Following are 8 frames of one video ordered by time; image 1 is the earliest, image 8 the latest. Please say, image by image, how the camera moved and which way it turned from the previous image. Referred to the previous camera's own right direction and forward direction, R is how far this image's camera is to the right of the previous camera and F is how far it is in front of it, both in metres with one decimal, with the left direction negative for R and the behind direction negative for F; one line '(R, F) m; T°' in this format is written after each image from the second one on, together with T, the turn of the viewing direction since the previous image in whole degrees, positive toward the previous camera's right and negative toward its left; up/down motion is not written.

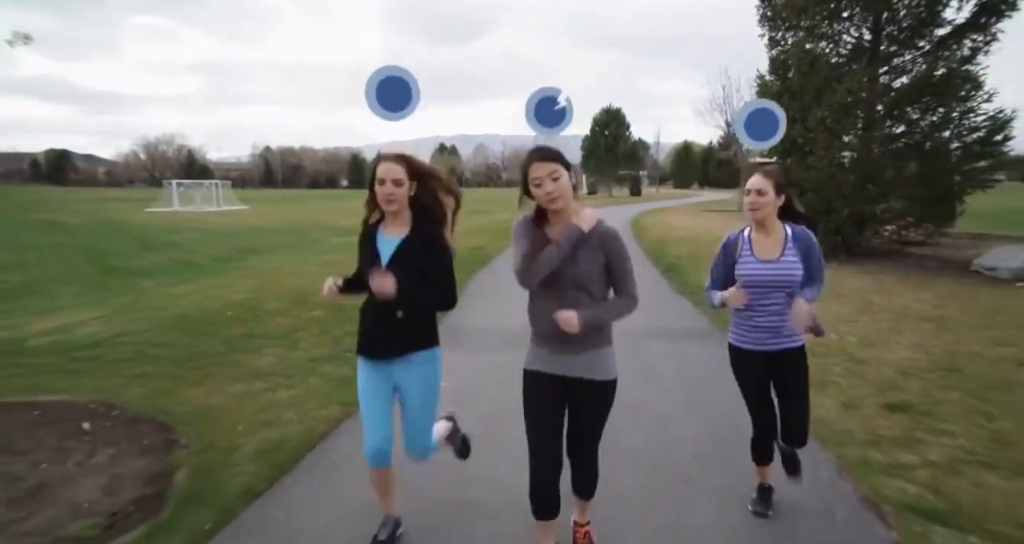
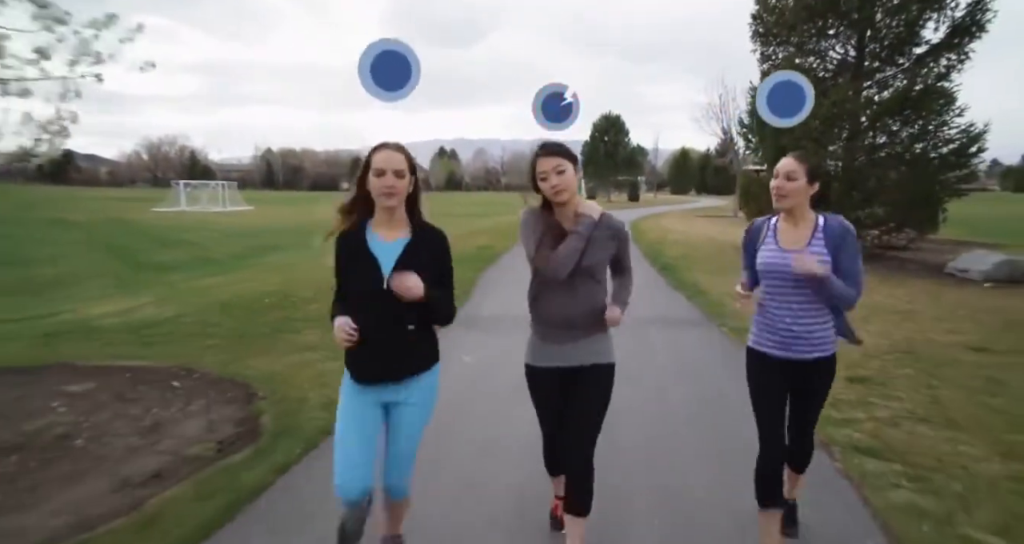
(-0.2, -1.0) m; 0°
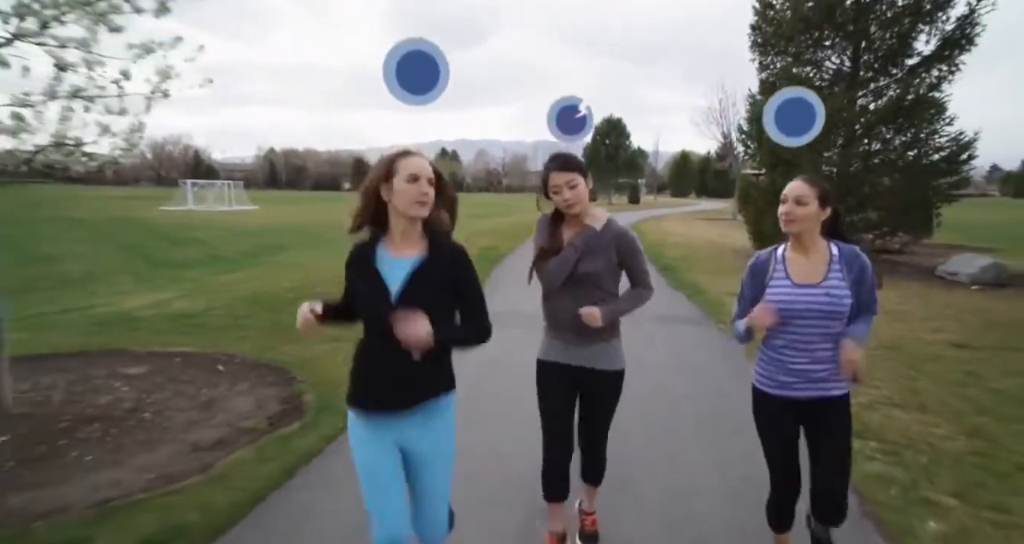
(-0.2, -0.6) m; 0°
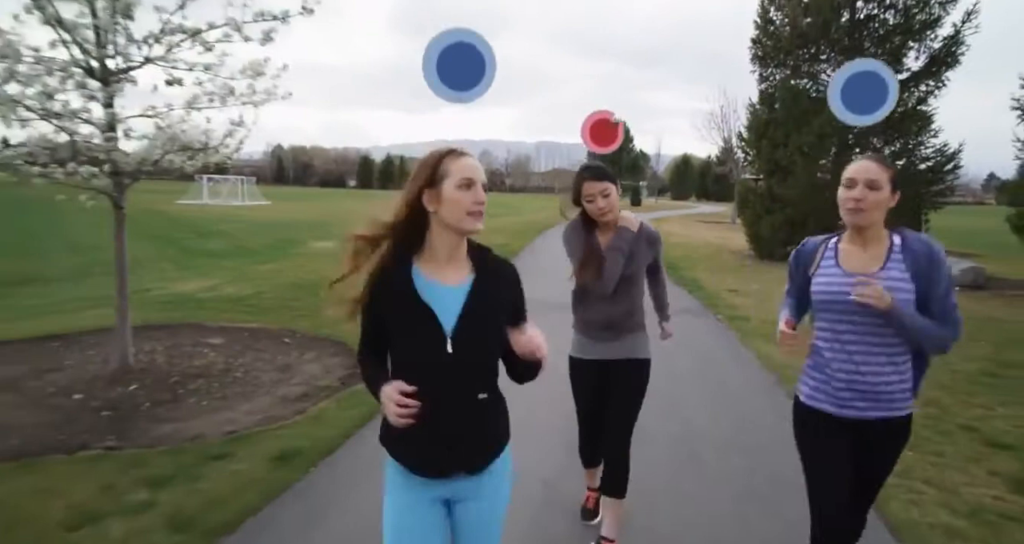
(-0.4, -1.1) m; 0°
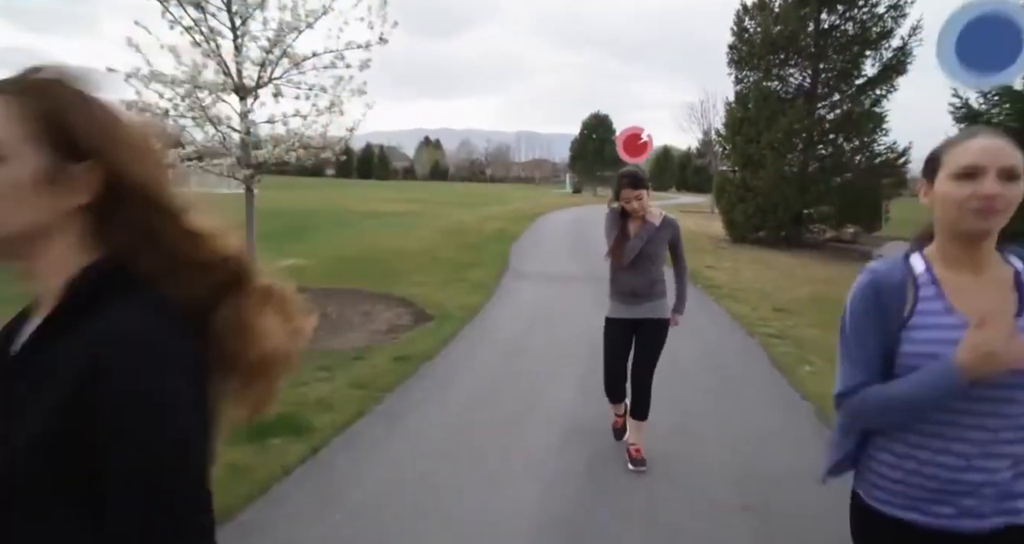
(-0.7, -2.0) m; +2°
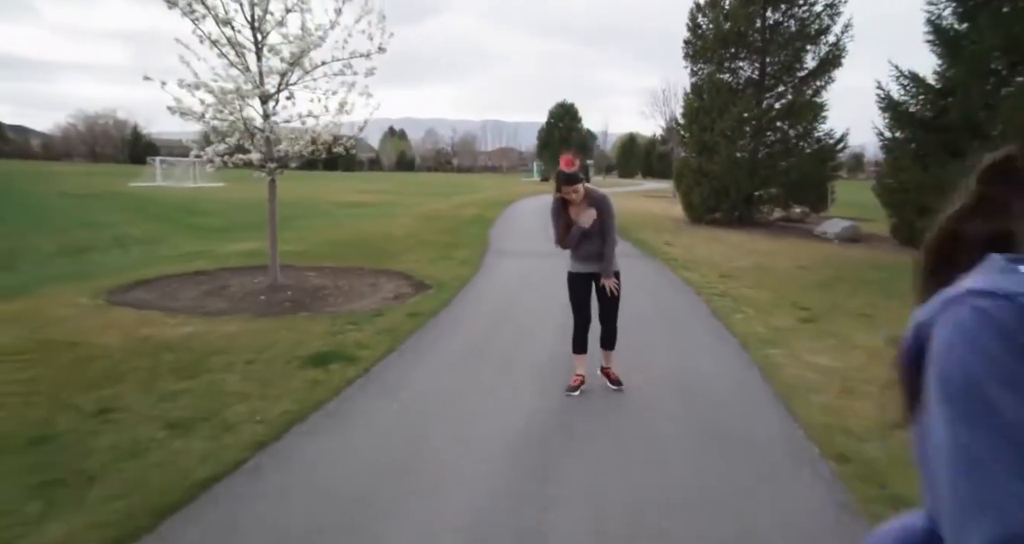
(-0.3, -1.5) m; +3°
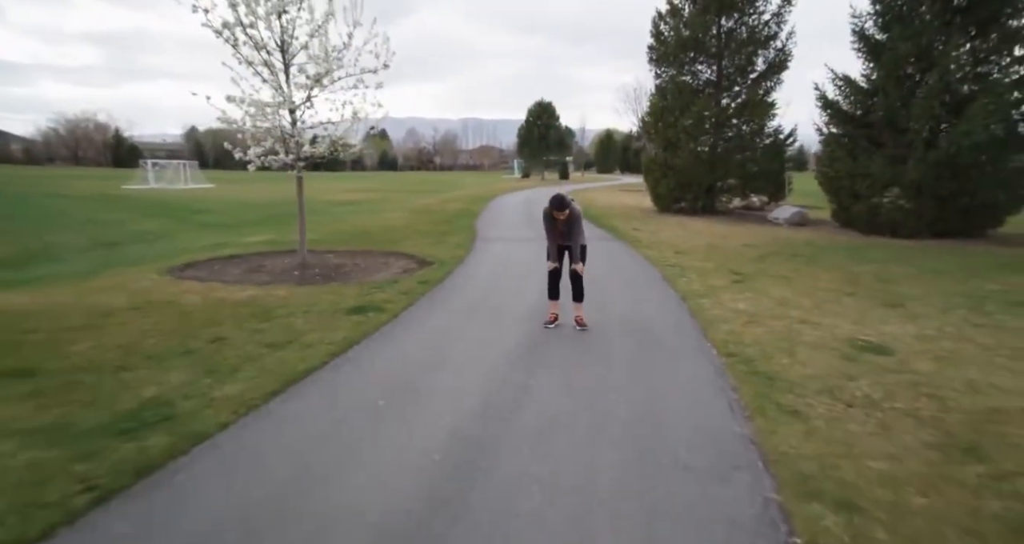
(-0.1, -2.0) m; +2°
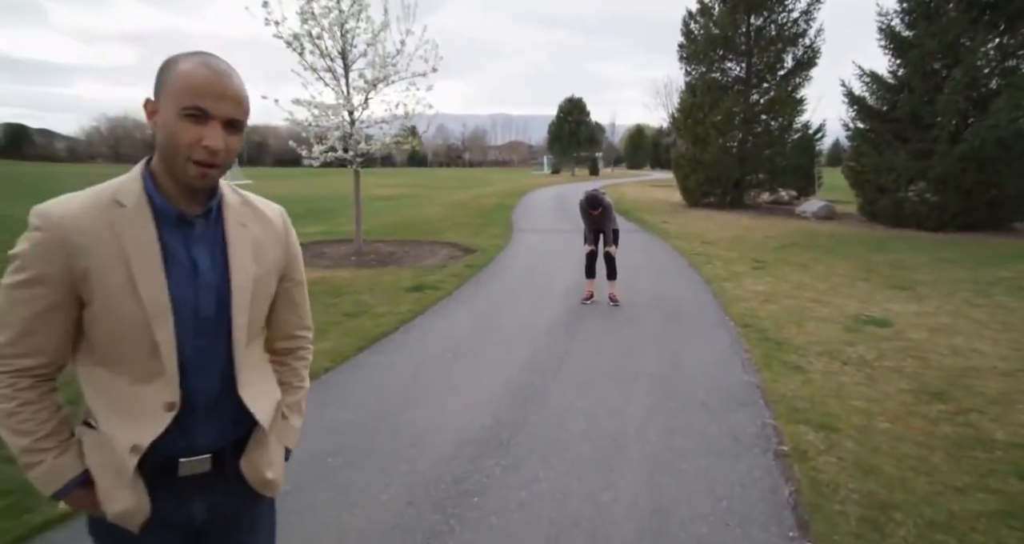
(-0.2, -1.0) m; -3°
